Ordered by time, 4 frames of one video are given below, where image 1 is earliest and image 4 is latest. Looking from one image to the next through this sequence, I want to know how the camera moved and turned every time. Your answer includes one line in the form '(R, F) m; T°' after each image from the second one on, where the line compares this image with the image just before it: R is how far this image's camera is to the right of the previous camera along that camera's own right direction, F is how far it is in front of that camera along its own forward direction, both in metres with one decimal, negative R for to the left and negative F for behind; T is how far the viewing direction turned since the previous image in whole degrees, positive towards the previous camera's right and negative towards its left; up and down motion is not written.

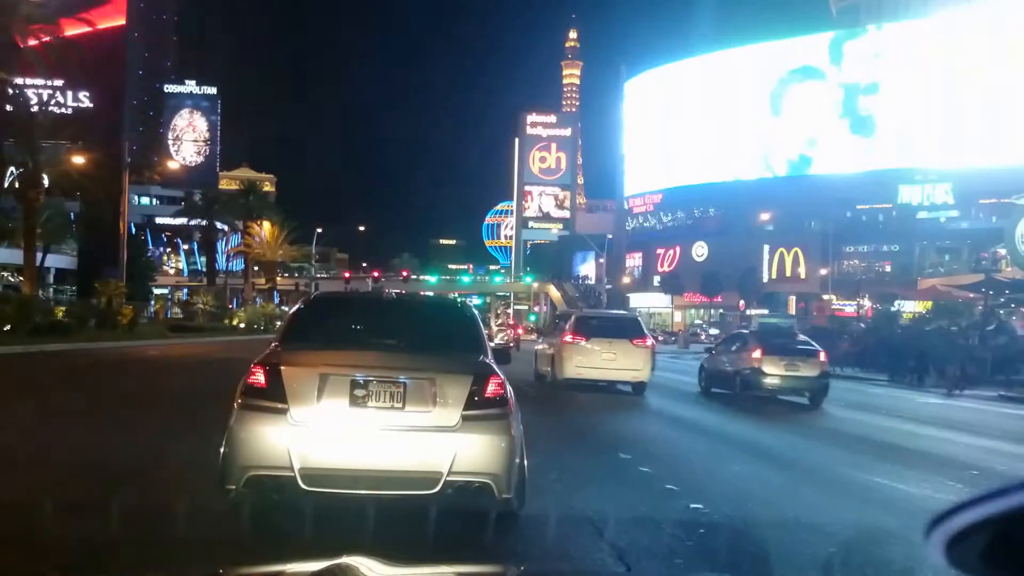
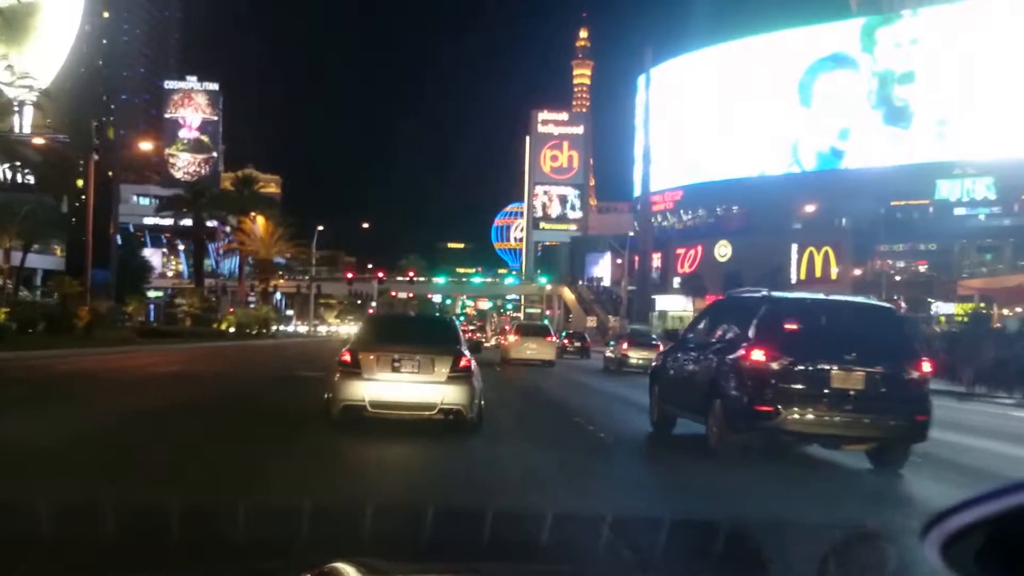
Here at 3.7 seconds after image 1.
(+0.7, +1.0) m; -3°
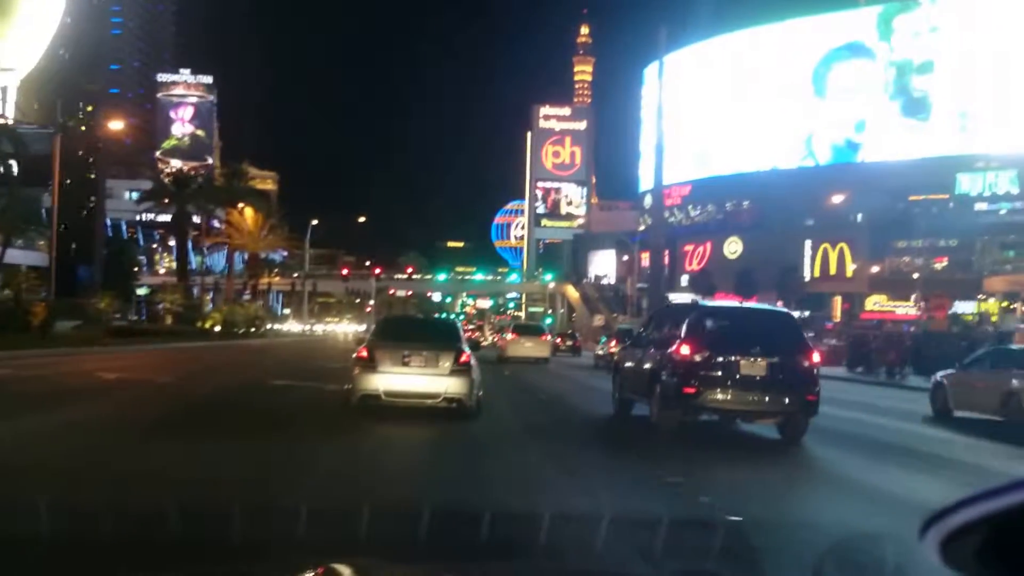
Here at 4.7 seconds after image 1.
(+0.5, +0.7) m; -1°
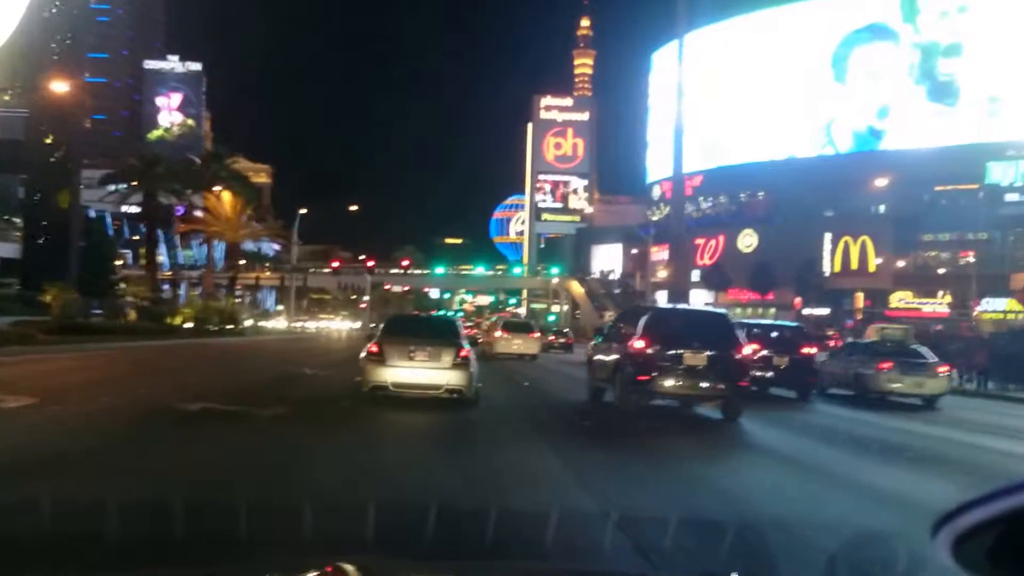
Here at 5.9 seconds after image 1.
(+0.6, +1.0) m; -2°
